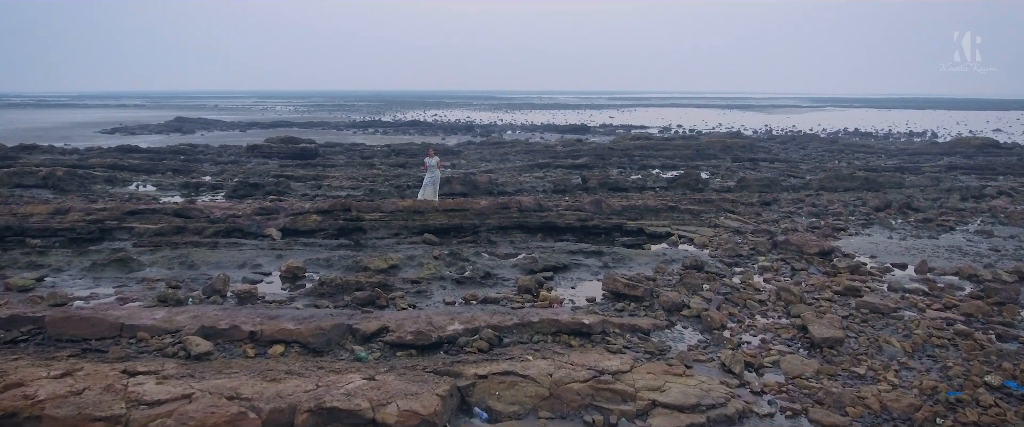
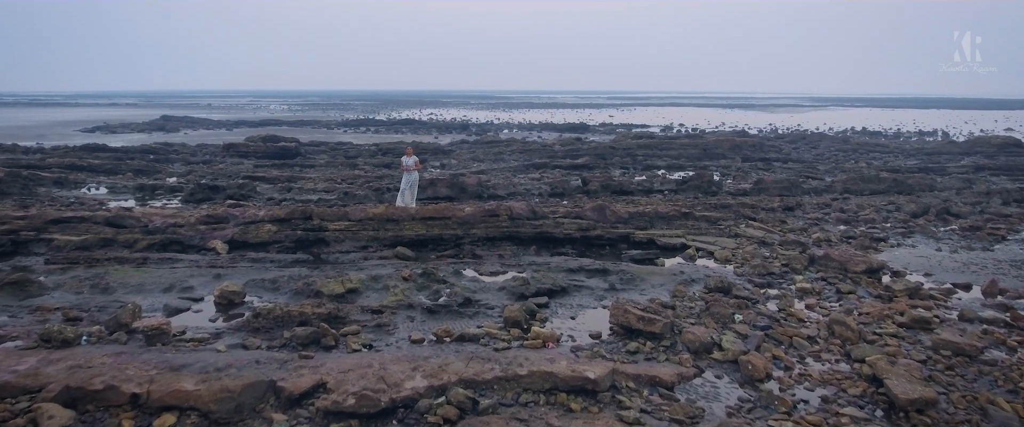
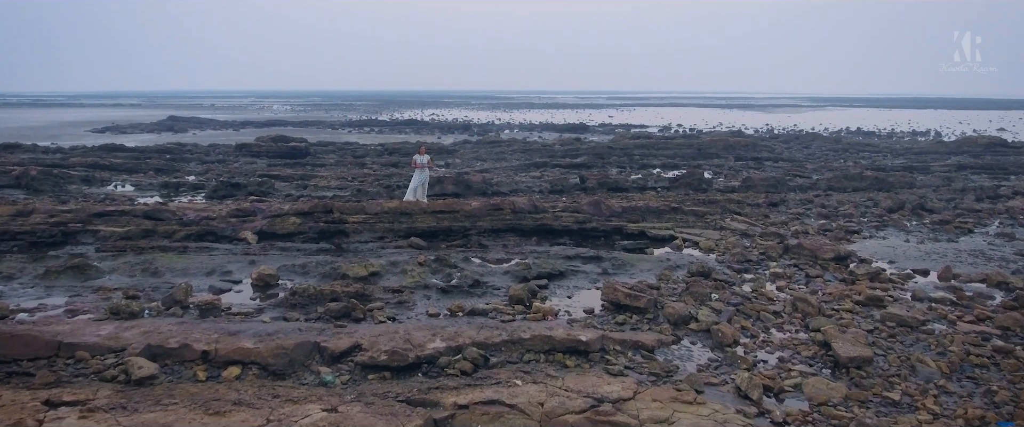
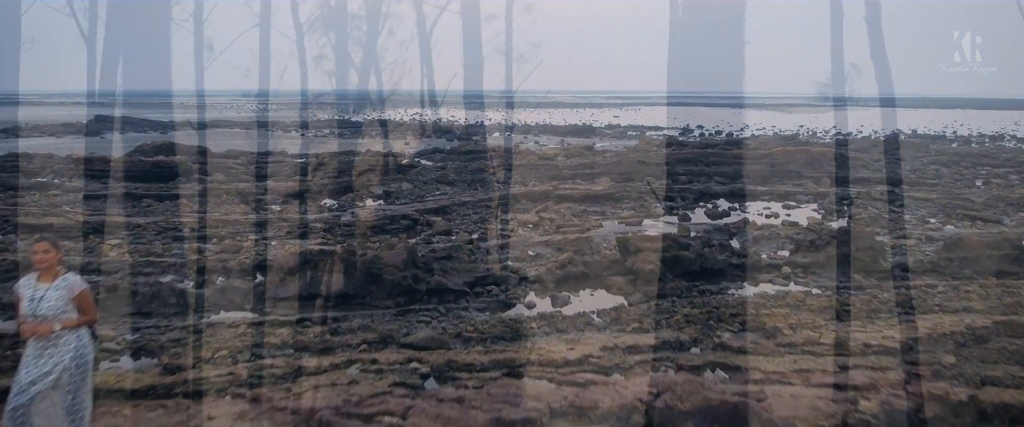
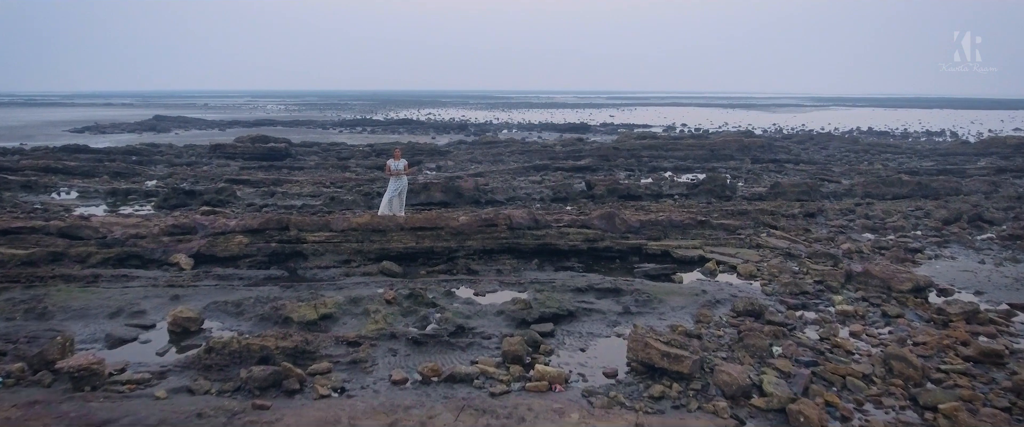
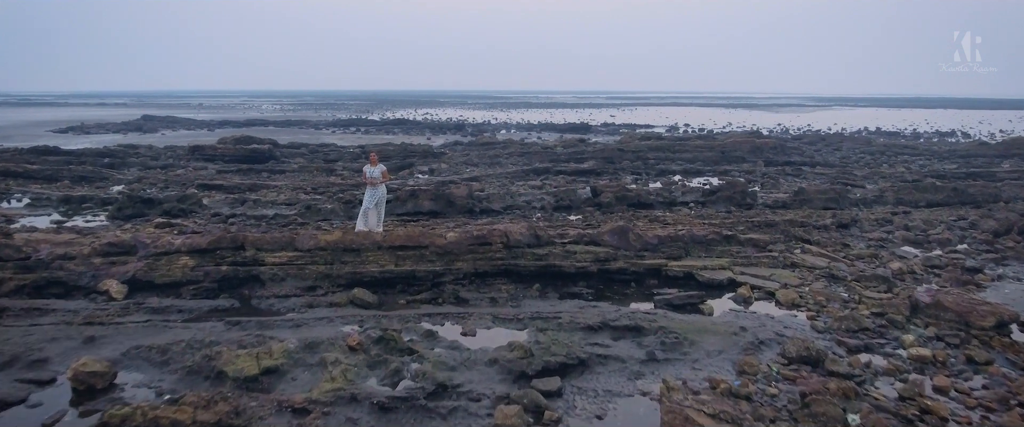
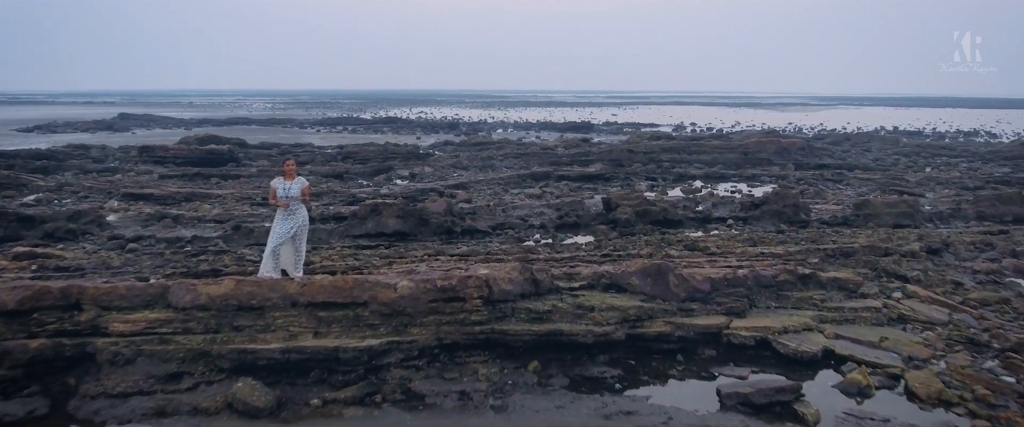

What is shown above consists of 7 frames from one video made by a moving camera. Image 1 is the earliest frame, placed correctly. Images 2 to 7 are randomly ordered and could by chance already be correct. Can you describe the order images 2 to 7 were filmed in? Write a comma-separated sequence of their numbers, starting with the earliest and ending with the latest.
3, 2, 5, 6, 7, 4
